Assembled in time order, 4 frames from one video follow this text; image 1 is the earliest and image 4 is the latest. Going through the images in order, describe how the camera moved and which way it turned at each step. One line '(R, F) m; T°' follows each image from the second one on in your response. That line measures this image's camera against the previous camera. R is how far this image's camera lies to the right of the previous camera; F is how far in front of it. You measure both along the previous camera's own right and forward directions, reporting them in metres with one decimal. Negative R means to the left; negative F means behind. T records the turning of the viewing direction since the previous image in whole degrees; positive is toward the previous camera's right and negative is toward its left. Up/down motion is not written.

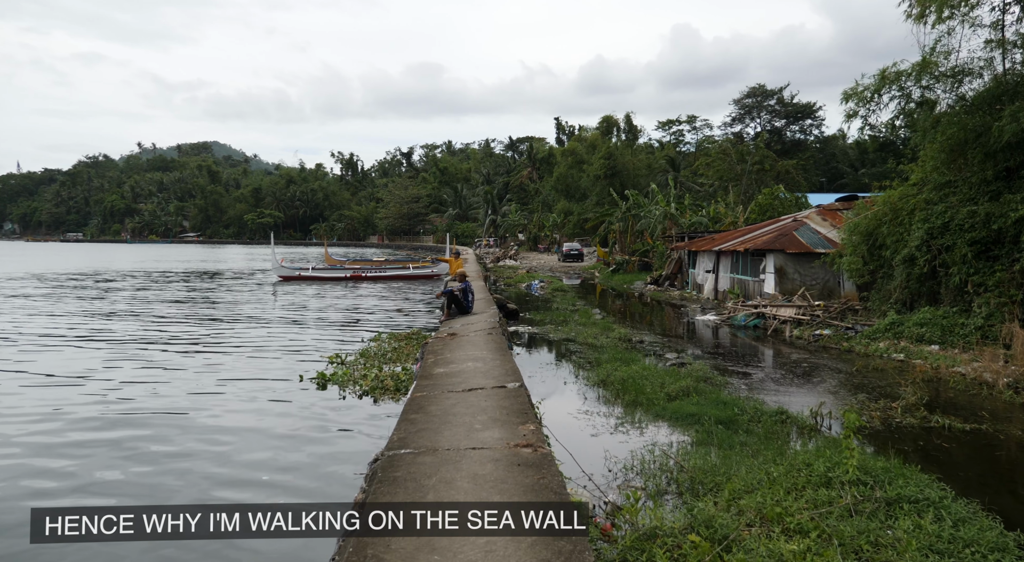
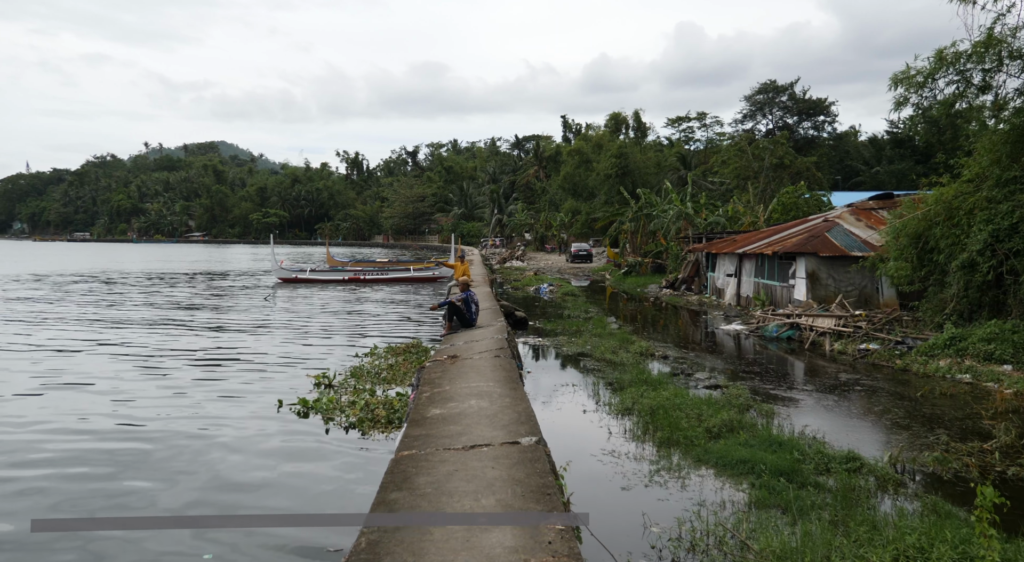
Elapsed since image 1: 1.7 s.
(-0.1, +1.5) m; 0°
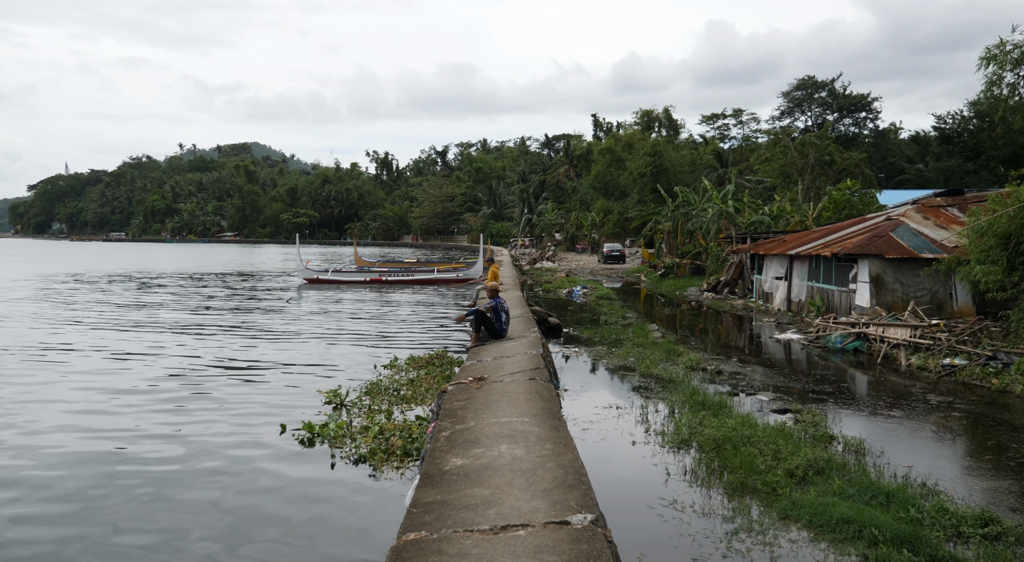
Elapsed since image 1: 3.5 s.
(-0.1, +1.4) m; -2°
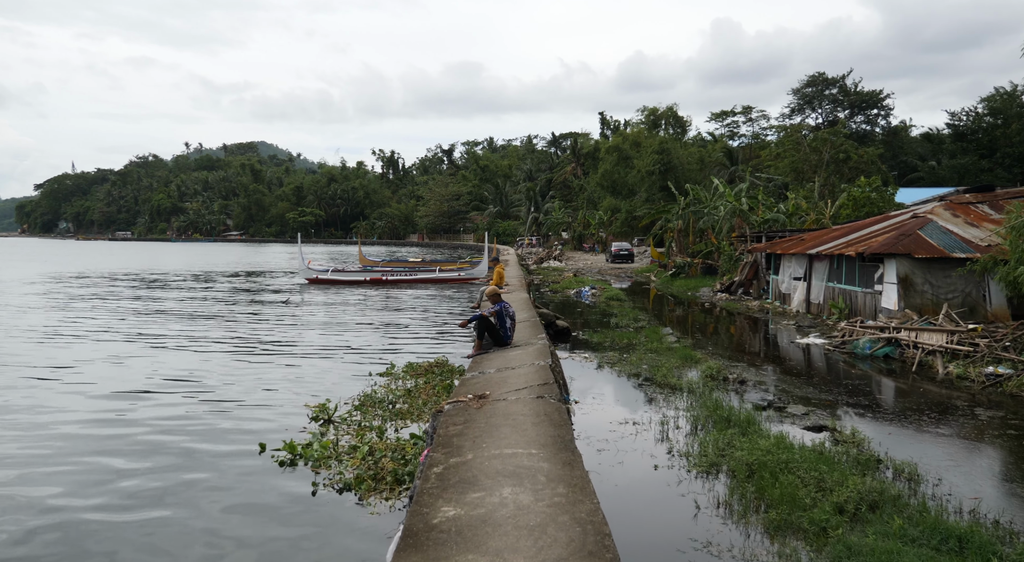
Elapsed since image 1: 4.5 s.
(0.0, +0.9) m; 0°
